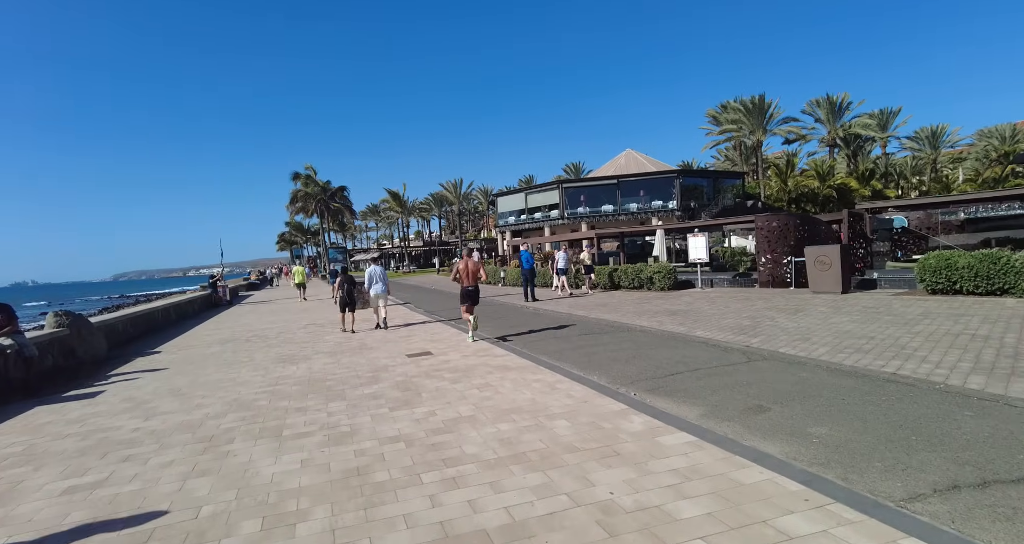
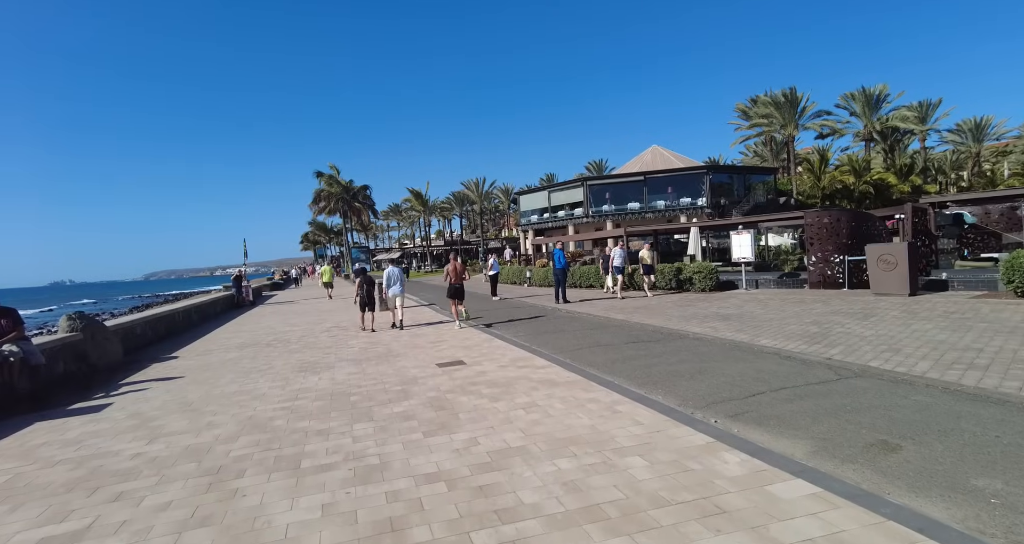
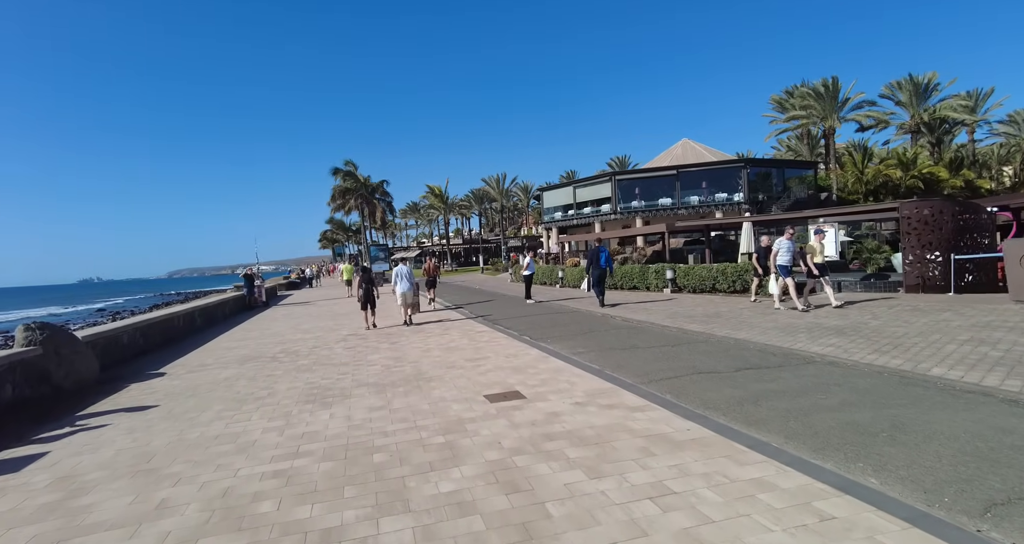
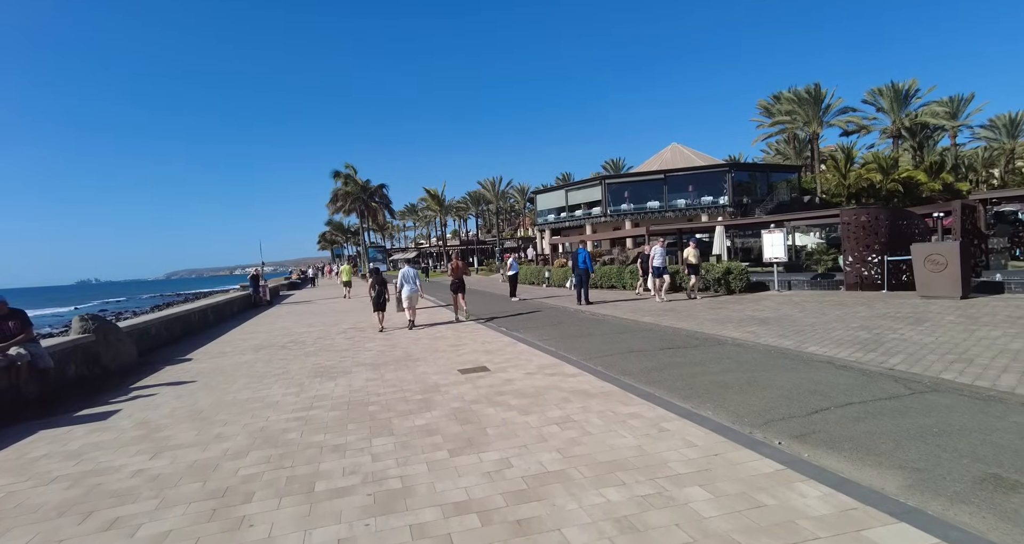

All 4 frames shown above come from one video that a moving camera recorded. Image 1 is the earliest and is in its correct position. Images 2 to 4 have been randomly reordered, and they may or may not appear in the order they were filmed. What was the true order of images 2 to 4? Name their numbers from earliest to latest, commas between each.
2, 4, 3
